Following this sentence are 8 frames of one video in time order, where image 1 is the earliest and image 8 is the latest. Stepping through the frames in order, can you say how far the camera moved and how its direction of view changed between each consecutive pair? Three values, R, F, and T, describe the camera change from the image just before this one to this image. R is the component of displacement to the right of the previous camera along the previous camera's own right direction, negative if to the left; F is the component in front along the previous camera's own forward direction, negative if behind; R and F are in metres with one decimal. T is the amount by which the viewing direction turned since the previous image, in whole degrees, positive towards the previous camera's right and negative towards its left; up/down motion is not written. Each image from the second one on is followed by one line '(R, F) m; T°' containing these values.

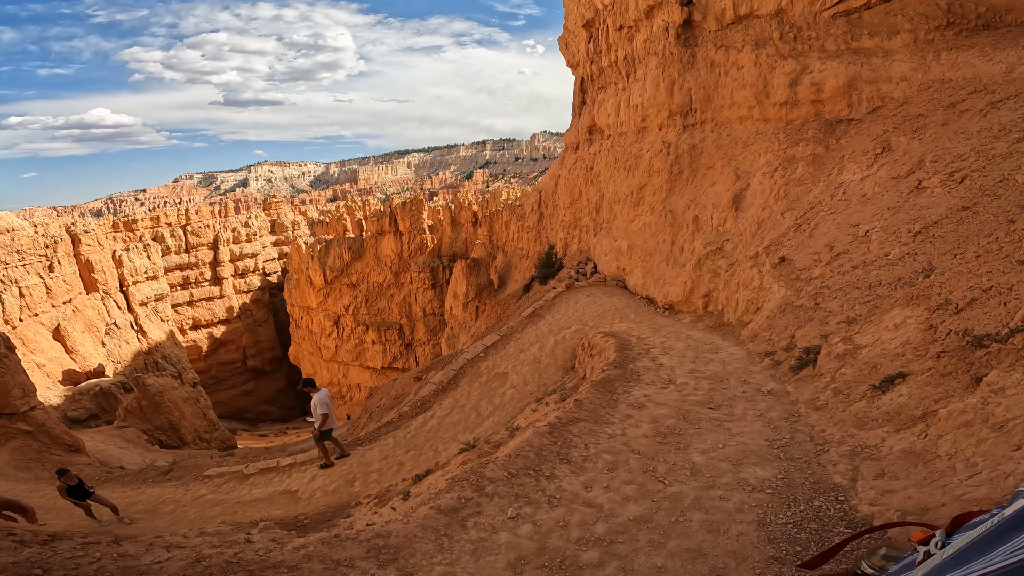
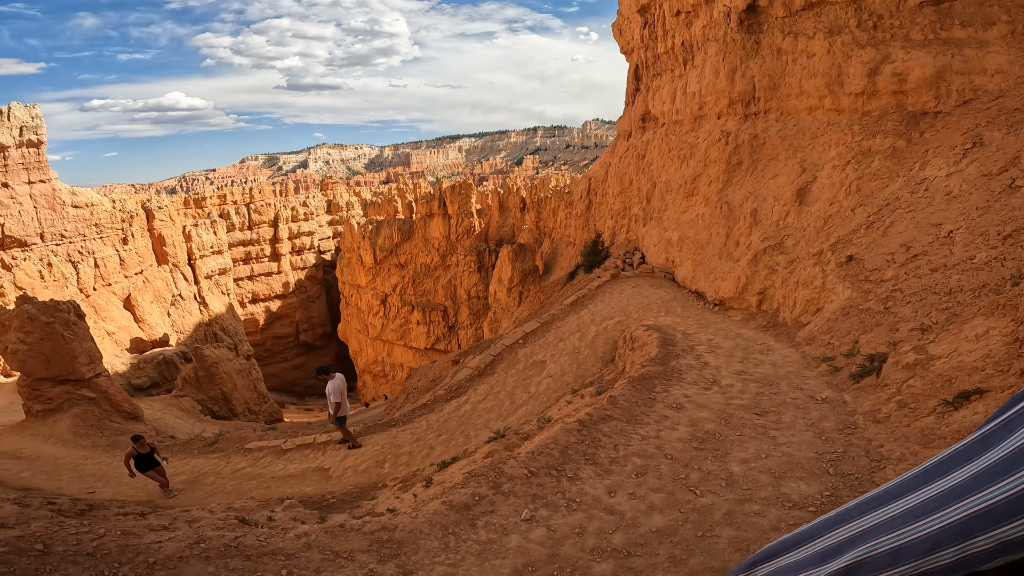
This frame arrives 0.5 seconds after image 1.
(+0.1, +0.2) m; -5°
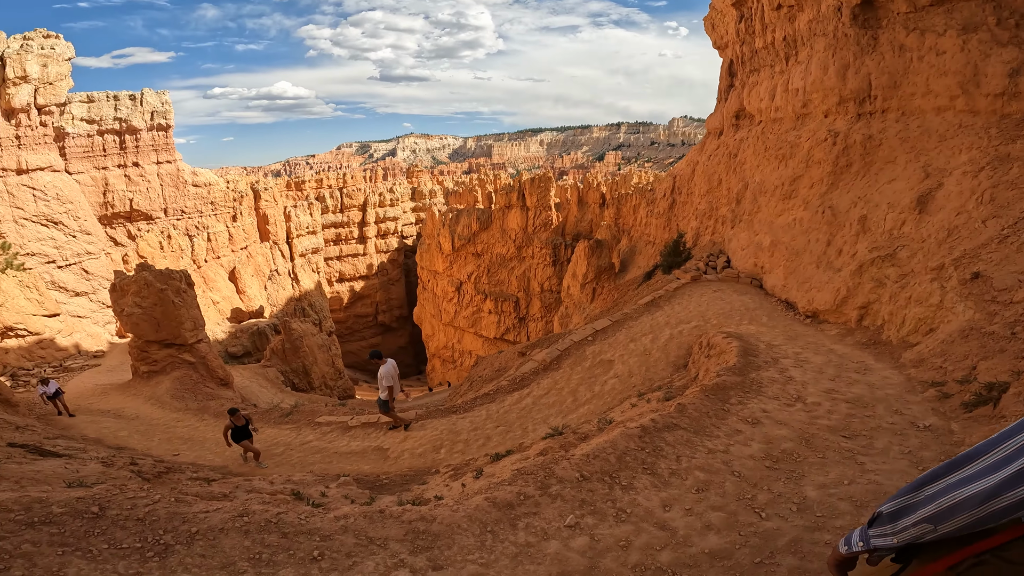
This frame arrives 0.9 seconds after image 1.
(0.0, +0.1) m; -8°
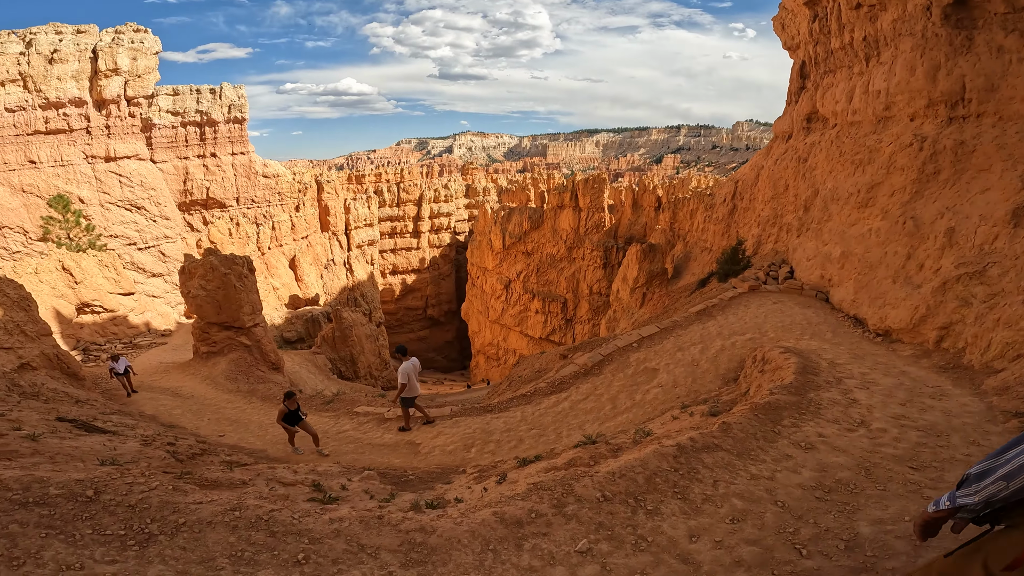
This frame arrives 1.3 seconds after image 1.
(+0.1, +0.2) m; -6°
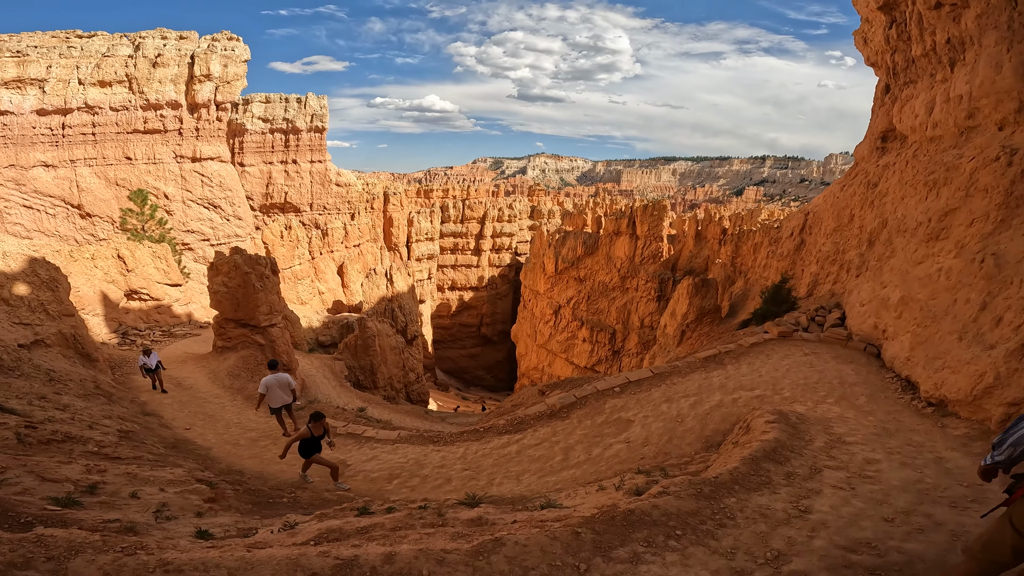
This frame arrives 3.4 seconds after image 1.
(+1.2, +0.9) m; -8°
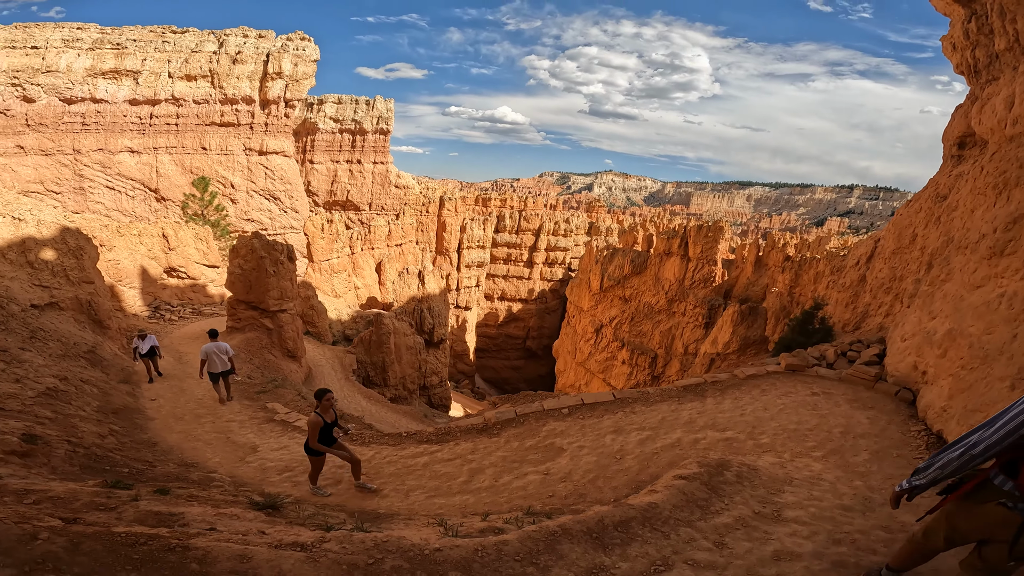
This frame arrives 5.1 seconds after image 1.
(+1.3, +0.8) m; -7°
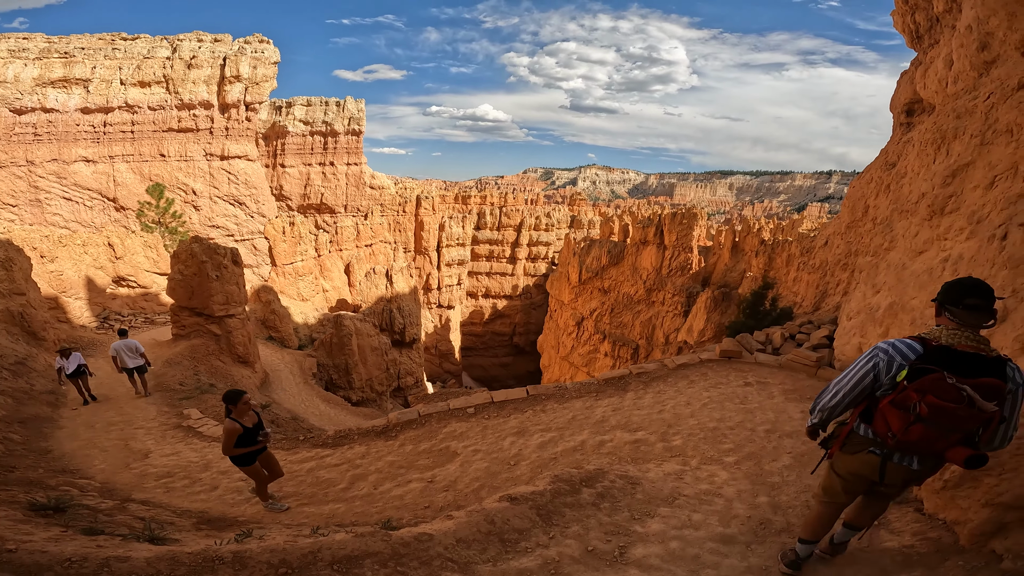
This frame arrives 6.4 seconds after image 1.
(+0.9, +0.4) m; +1°
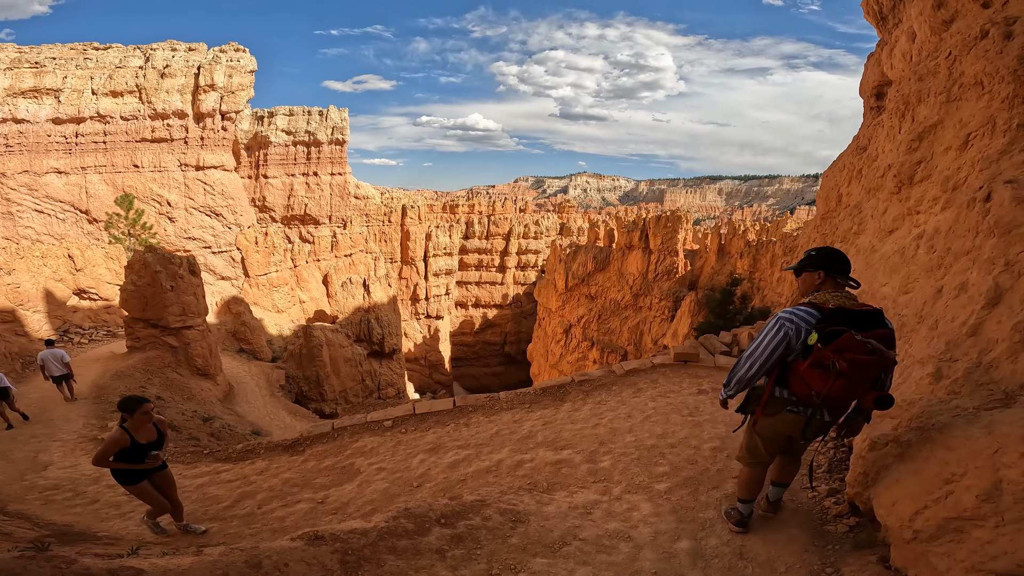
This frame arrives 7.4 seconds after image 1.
(+0.6, +0.4) m; +1°
